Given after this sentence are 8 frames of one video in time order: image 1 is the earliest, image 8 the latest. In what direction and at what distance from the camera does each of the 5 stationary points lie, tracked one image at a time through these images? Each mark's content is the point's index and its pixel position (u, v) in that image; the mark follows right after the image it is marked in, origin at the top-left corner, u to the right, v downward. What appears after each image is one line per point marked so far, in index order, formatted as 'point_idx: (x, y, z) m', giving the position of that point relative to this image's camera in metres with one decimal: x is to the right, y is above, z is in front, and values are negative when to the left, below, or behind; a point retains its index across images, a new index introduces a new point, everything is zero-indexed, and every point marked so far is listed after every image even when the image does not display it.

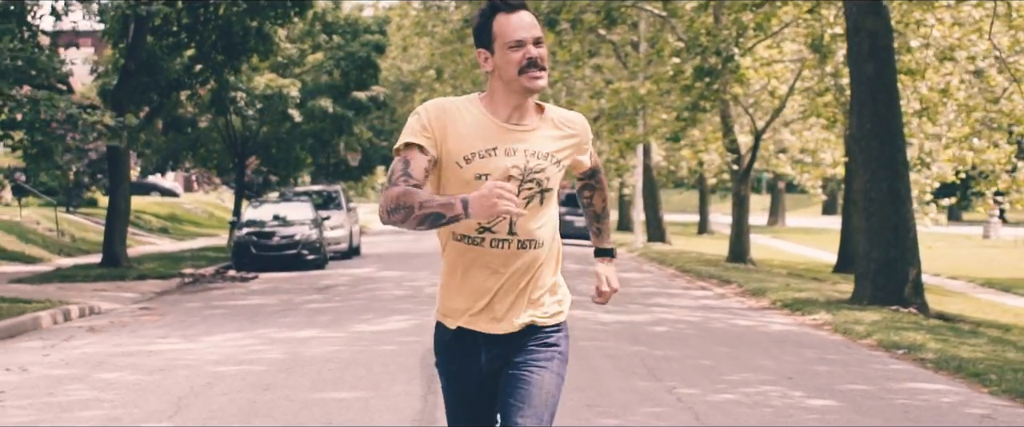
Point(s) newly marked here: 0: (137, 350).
0: (-2.6, -0.9, +12.2) m
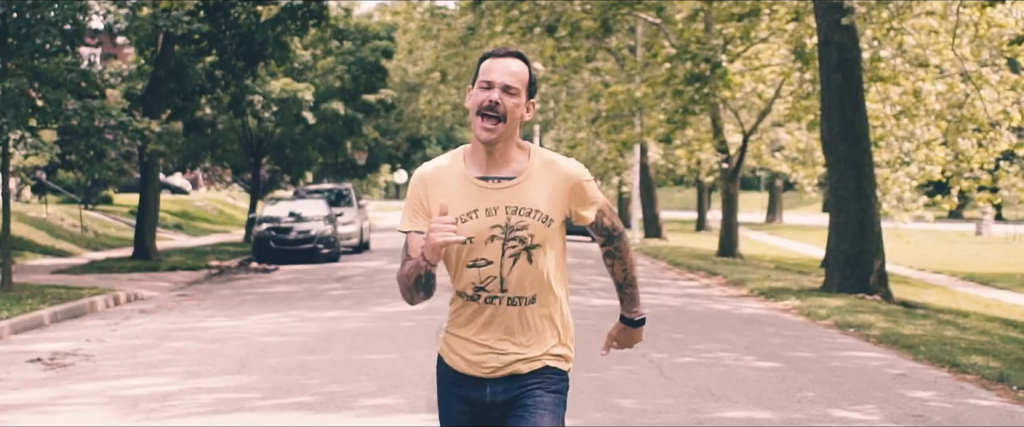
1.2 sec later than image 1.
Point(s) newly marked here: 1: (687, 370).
0: (-2.5, -0.9, +14.2) m
1: (+1.0, -0.9, +10.7) m
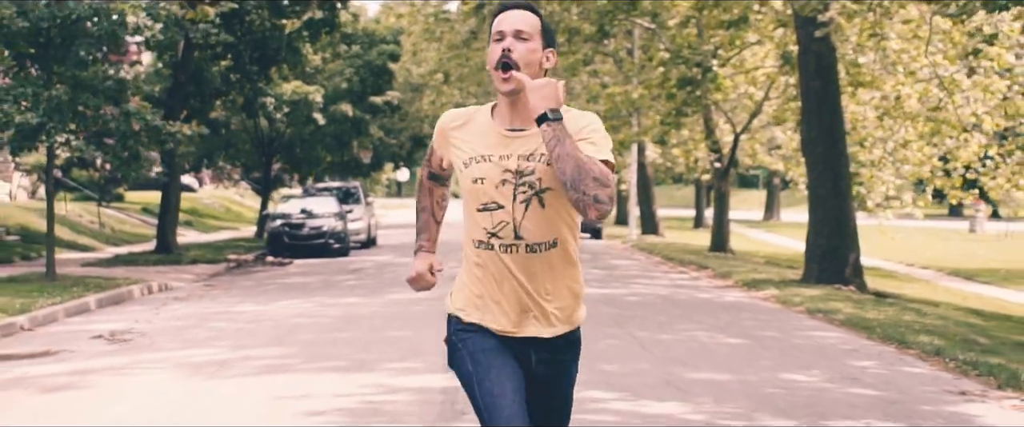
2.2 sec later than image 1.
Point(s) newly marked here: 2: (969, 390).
0: (-2.5, -0.9, +15.8) m
1: (+1.1, -0.9, +12.3) m
2: (+2.5, -1.0, +9.8) m
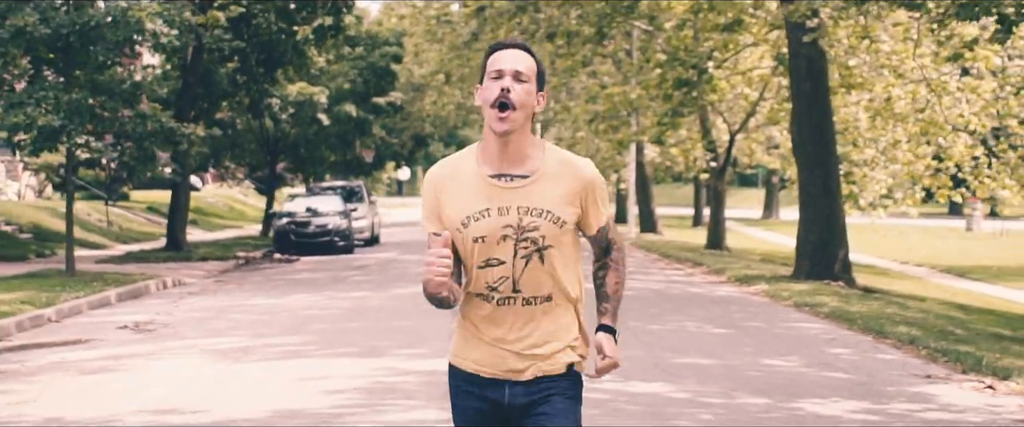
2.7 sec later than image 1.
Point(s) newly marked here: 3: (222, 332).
0: (-2.5, -0.8, +16.6) m
1: (+1.1, -0.9, +13.1) m
2: (+2.5, -1.0, +10.6) m
3: (-2.1, -0.9, +13.0) m
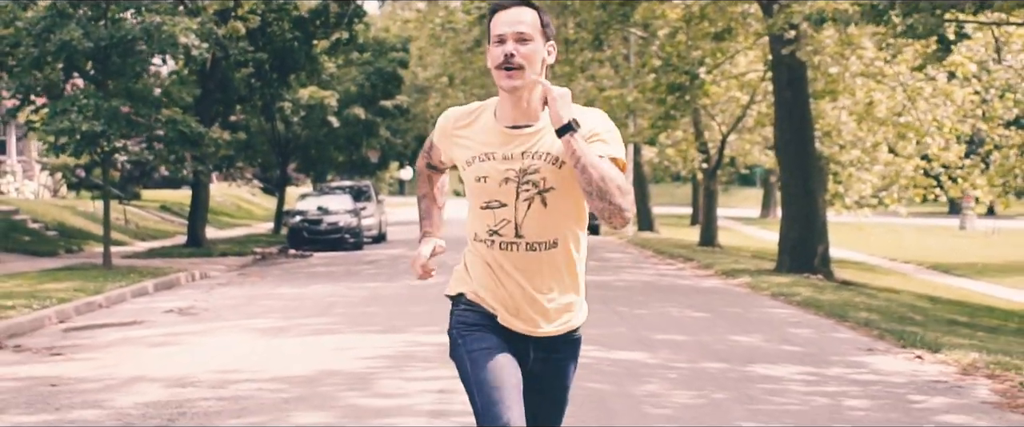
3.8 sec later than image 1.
0: (-2.5, -0.8, +18.4) m
1: (+1.1, -0.9, +14.9) m
2: (+2.5, -0.9, +12.4) m
3: (-2.1, -0.8, +14.7) m
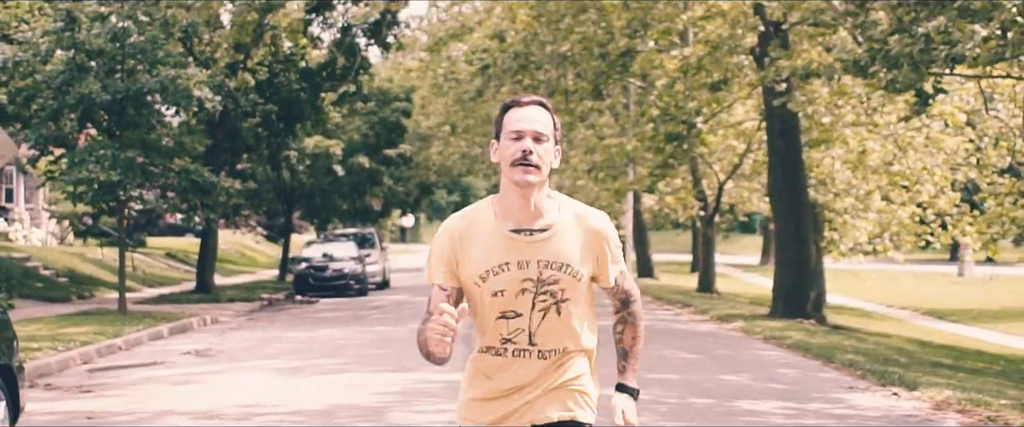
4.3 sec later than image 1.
0: (-2.5, -1.3, +19.1) m
1: (+1.1, -1.3, +15.6) m
2: (+2.6, -1.3, +13.1) m
3: (-2.1, -1.2, +15.5) m
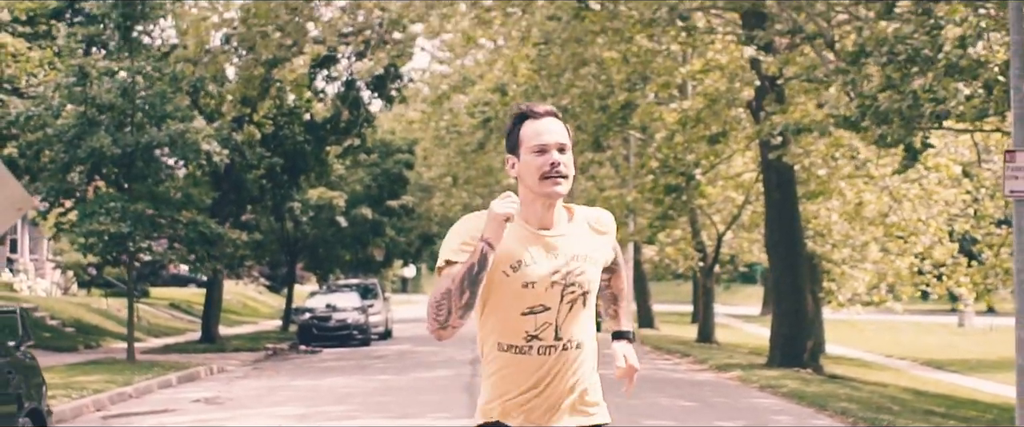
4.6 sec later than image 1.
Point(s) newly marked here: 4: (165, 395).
0: (-2.5, -1.9, +19.5) m
1: (+1.1, -1.7, +16.0) m
2: (+2.6, -1.7, +13.5) m
3: (-2.1, -1.7, +15.9) m
4: (-3.5, -1.8, +17.8) m
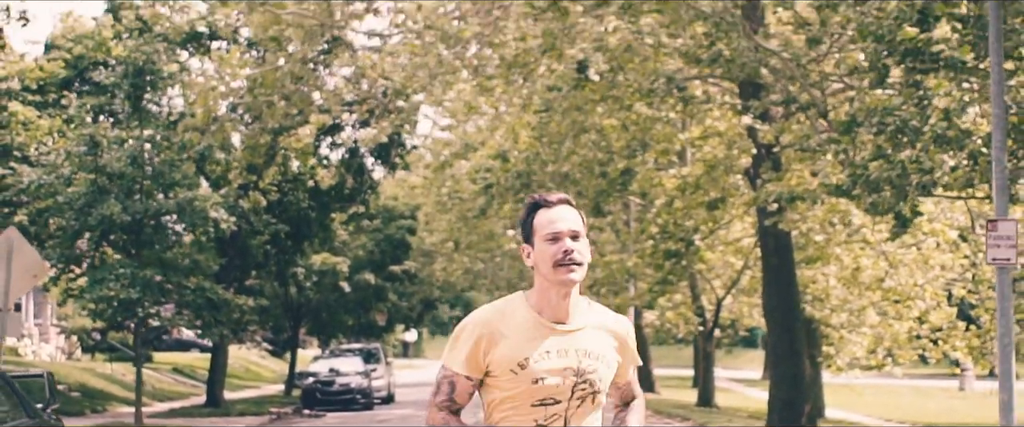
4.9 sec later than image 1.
0: (-2.5, -2.6, +19.9) m
1: (+1.1, -2.3, +16.4) m
2: (+2.6, -2.2, +13.9) m
3: (-2.1, -2.3, +16.3) m
4: (-3.4, -2.5, +18.2) m
